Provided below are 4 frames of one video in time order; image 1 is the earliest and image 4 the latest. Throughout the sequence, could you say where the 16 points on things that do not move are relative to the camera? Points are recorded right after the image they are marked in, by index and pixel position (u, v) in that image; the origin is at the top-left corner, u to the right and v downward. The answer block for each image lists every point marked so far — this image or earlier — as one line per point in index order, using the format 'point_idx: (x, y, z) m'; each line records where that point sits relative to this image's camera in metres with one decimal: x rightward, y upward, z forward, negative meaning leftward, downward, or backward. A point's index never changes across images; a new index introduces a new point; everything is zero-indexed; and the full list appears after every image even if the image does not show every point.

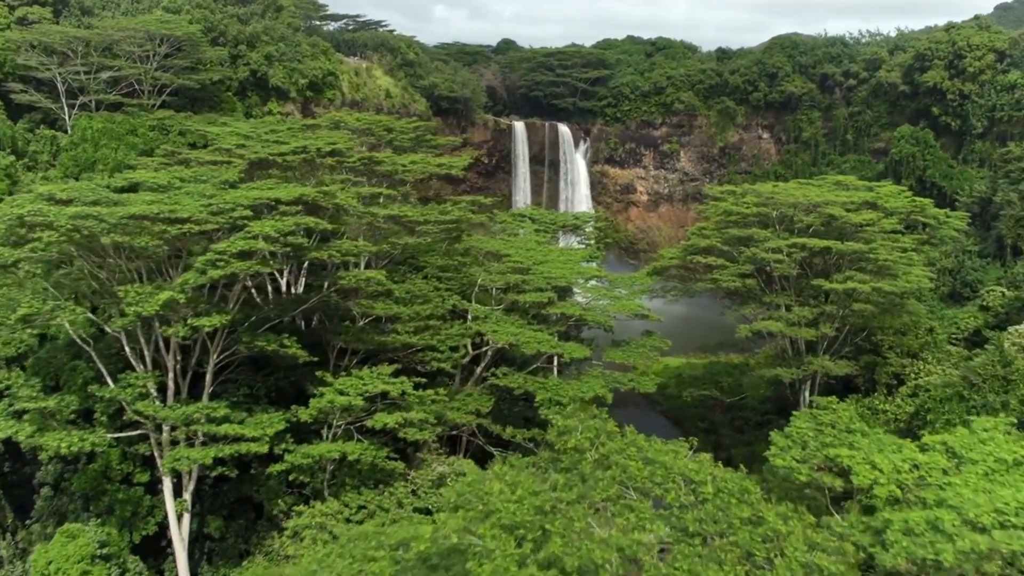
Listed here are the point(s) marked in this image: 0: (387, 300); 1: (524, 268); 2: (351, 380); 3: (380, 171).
0: (-1.7, -0.2, +13.5) m
1: (+0.1, +0.3, +15.0) m
2: (-1.9, -1.1, +12.0) m
3: (-2.1, +1.8, +15.9) m
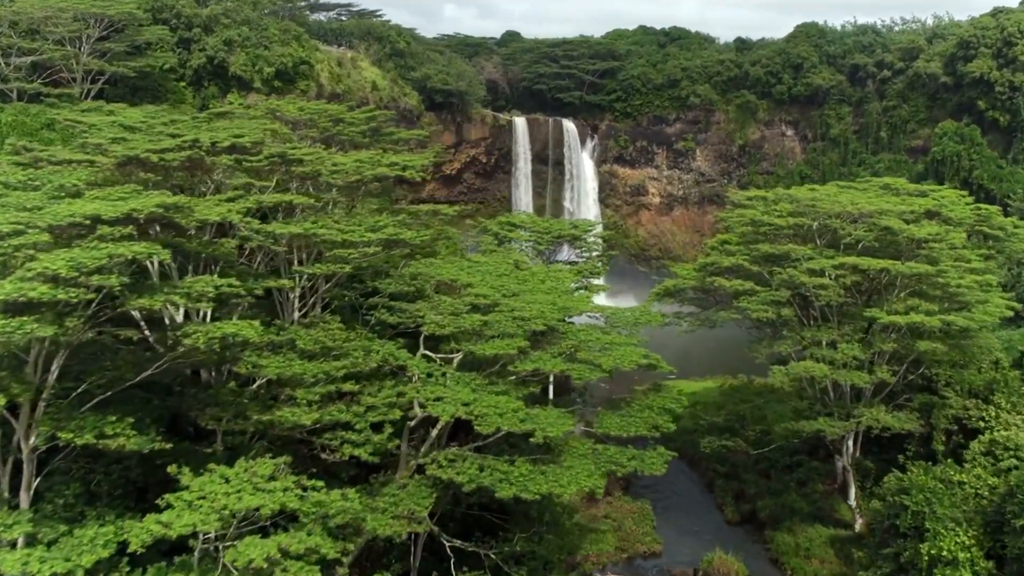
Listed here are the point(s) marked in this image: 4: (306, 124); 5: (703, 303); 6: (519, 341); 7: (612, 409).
0: (-2.1, -0.6, +9.6) m
1: (-0.3, -0.2, +11.2) m
2: (-2.4, -1.5, +8.1) m
3: (-2.5, +1.4, +12.1) m
4: (-3.3, +2.6, +16.4) m
5: (+3.3, -0.2, +17.8) m
6: (+0.1, -0.6, +10.4) m
7: (+1.2, -1.4, +11.8) m
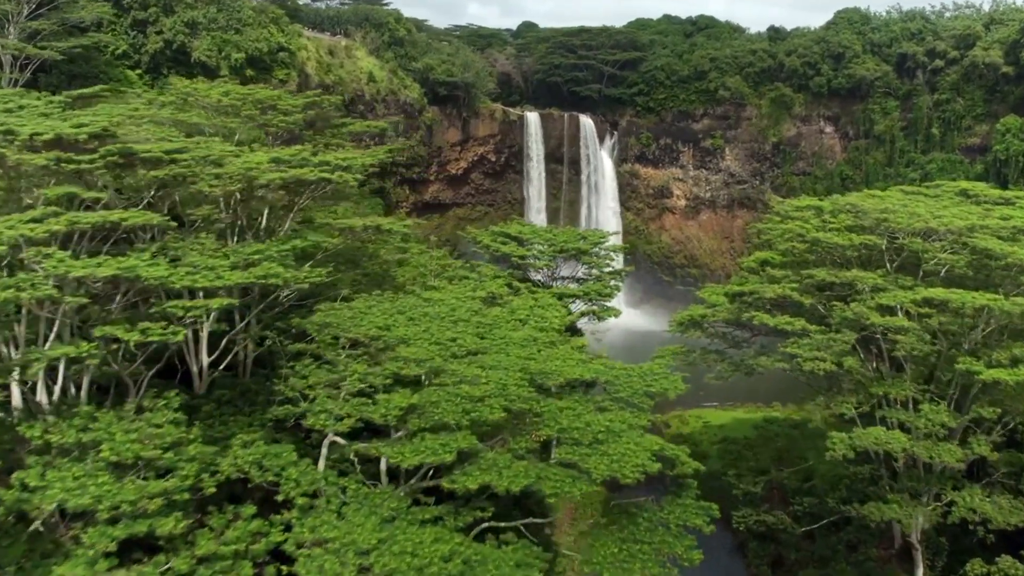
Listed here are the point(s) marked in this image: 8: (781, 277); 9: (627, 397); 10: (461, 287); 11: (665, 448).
0: (-2.6, -1.1, +6.0) m
1: (-0.7, -0.6, +7.5) m
2: (-2.8, -2.0, +4.6) m
3: (-2.9, +0.9, +8.5) m
4: (-3.5, +2.2, +12.8) m
5: (+3.1, -0.7, +14.1) m
6: (-0.3, -1.0, +6.7) m
7: (+0.8, -1.9, +8.2) m
8: (+3.4, +0.1, +12.9) m
9: (+1.0, -0.9, +8.5) m
10: (-0.6, 0.0, +11.4) m
11: (+1.2, -1.2, +7.9) m
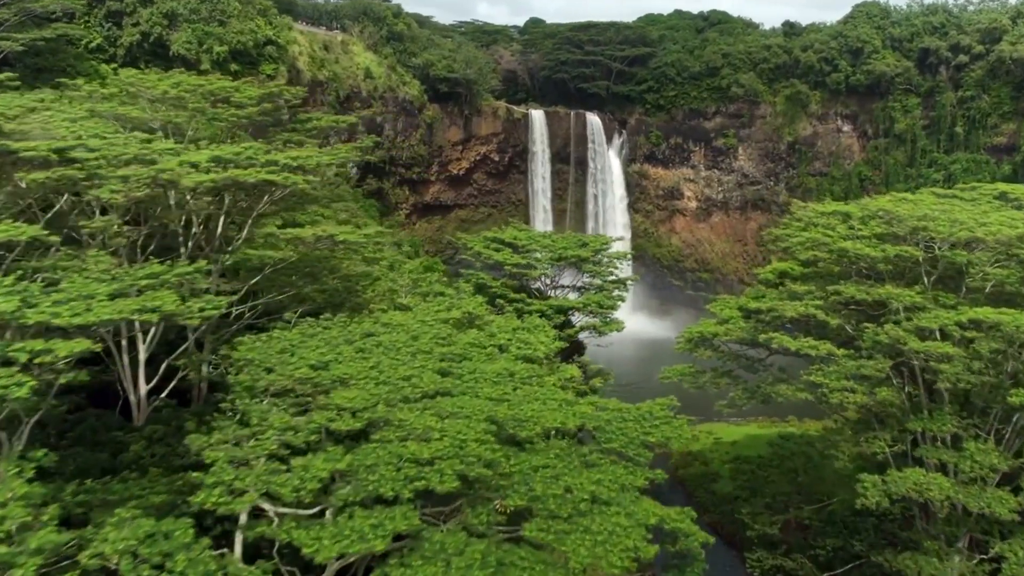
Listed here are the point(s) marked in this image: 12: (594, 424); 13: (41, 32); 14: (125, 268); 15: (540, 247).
0: (-2.8, -1.3, +4.6) m
1: (-0.9, -0.8, +6.0) m
2: (-3.1, -2.2, +3.1) m
3: (-3.1, +0.7, +7.1) m
4: (-3.7, +2.0, +11.4) m
5: (+2.9, -0.9, +12.6) m
6: (-0.6, -1.2, +5.2) m
7: (+0.6, -2.0, +6.6) m
8: (+3.2, -0.1, +11.4) m
9: (+0.7, -1.1, +6.9) m
10: (-0.8, -0.2, +9.9) m
11: (+0.9, -1.4, +6.3) m
12: (+0.6, -0.9, +7.1) m
13: (-8.8, +4.8, +19.2) m
14: (-2.4, +0.1, +6.5) m
15: (+0.4, +0.7, +17.3) m
